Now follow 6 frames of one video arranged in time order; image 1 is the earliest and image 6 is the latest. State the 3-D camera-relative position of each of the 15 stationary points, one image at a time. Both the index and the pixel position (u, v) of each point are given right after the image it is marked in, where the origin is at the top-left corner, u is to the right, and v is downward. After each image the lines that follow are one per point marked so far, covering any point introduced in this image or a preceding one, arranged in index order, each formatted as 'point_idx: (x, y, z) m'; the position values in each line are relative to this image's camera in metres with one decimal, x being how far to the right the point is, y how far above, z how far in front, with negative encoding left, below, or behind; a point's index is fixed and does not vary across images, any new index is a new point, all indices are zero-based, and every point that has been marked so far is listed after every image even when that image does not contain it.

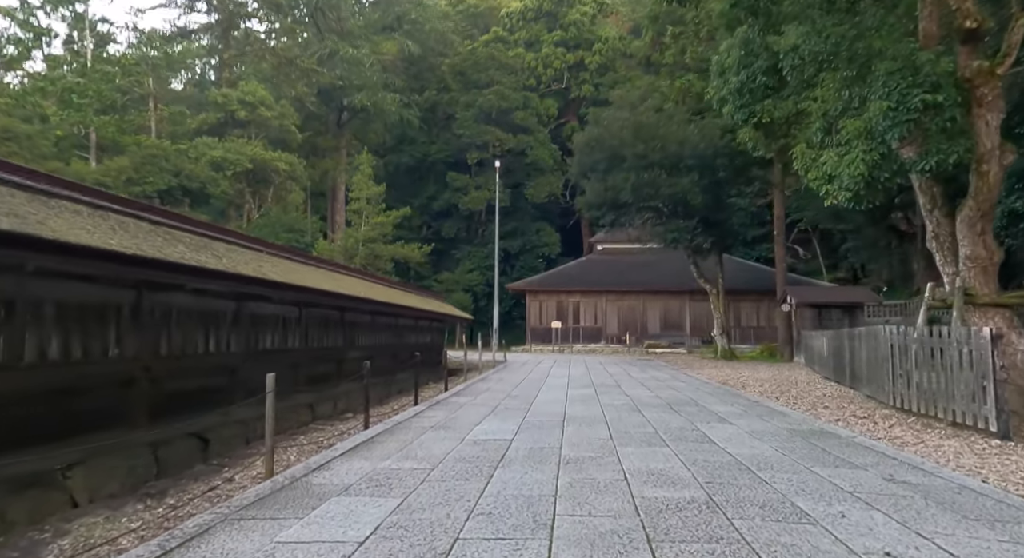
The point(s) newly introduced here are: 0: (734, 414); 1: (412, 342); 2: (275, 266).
0: (+2.6, -1.6, +8.3) m
1: (-2.5, -1.6, +17.3) m
2: (-2.9, +0.2, +8.6) m
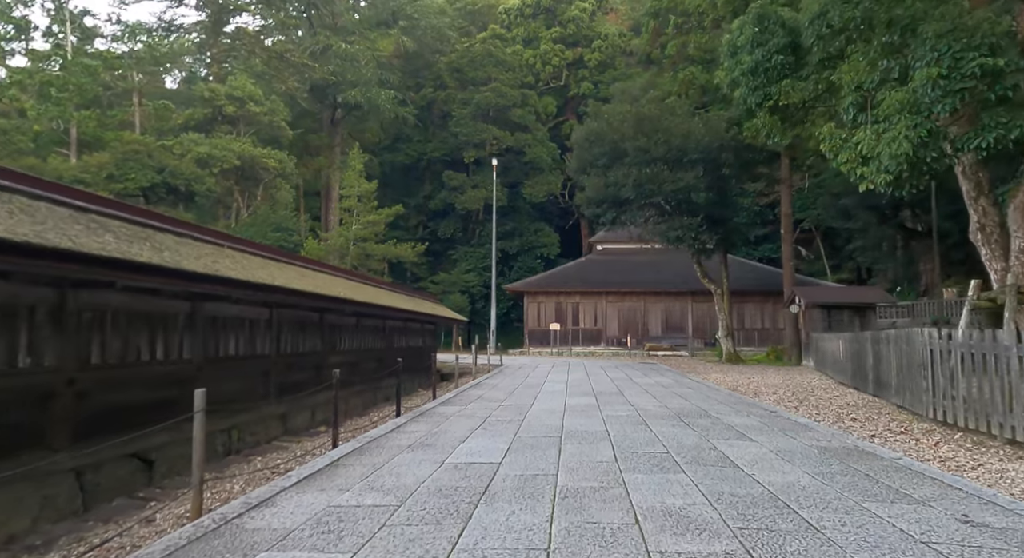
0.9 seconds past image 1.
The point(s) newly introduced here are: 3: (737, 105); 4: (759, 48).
0: (+2.5, -1.6, +7.4) m
1: (-2.6, -1.5, +16.3) m
2: (-3.0, +0.2, +7.7) m
3: (+6.2, +4.8, +19.5) m
4: (+3.6, +3.4, +10.1) m
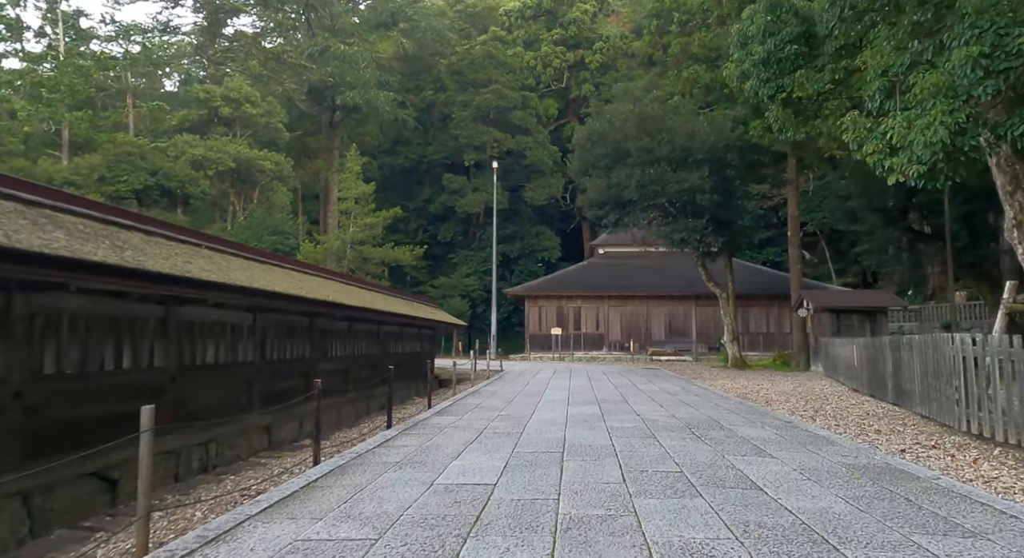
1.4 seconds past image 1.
0: (+2.5, -1.6, +6.8) m
1: (-2.6, -1.6, +15.8) m
2: (-3.0, +0.2, +7.2) m
3: (+6.2, +4.7, +19.0) m
4: (+3.6, +3.3, +9.6) m
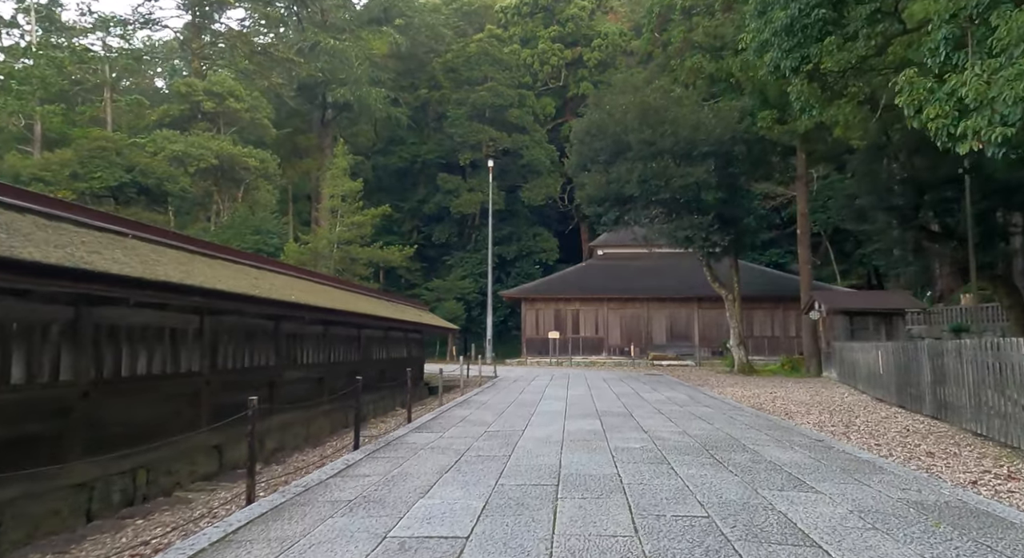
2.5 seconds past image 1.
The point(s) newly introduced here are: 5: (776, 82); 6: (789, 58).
0: (+2.4, -1.5, +5.7) m
1: (-2.7, -1.6, +14.6) m
2: (-3.2, +0.2, +6.0) m
3: (+6.1, +4.7, +17.8) m
4: (+3.4, +3.4, +8.5) m
5: (+6.0, +4.5, +16.0) m
6: (+3.5, +2.8, +8.8) m
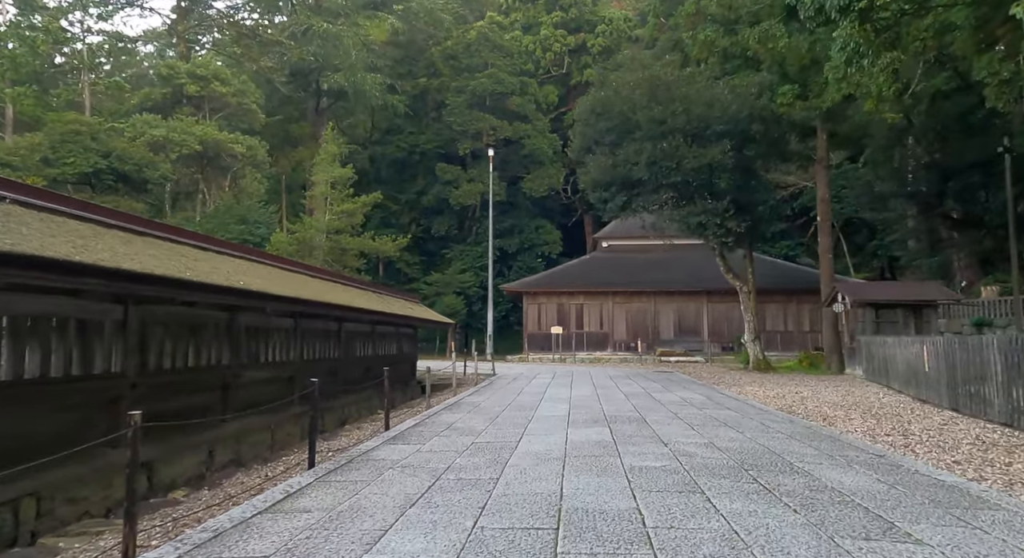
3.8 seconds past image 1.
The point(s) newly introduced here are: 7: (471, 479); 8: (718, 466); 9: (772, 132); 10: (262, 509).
0: (+2.3, -1.4, +4.3) m
1: (-2.8, -1.4, +13.3) m
2: (-3.2, +0.4, +4.7) m
3: (+6.0, +5.0, +16.4) m
4: (+3.3, +3.6, +7.1) m
5: (+6.0, +4.7, +14.6) m
6: (+3.4, +3.0, +7.4) m
7: (-0.3, -1.5, +5.2) m
8: (+1.6, -1.4, +5.5) m
9: (+7.1, +4.0, +19.2) m
10: (-1.5, -1.4, +4.3) m
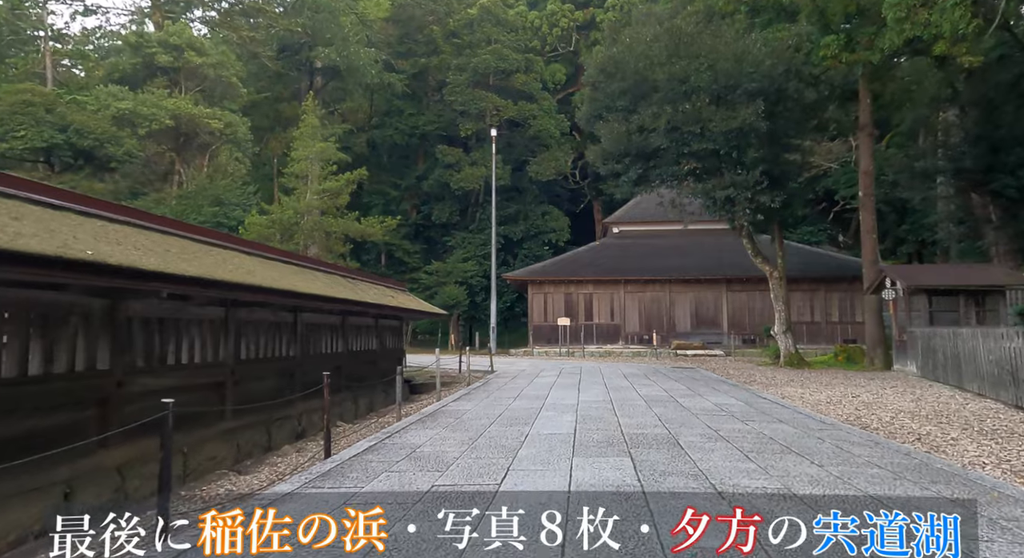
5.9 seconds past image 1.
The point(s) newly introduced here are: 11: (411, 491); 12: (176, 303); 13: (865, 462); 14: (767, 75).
0: (+2.1, -1.2, +2.1) m
1: (-2.8, -1.1, +11.1) m
2: (-3.4, +0.5, +2.5) m
3: (+6.0, +5.3, +14.1) m
4: (+3.2, +3.8, +4.8) m
5: (+5.9, +5.0, +12.2) m
6: (+3.2, +3.2, +5.1) m
7: (-0.5, -1.3, +3.1) m
8: (+1.4, -1.2, +3.3) m
9: (+7.1, +4.4, +16.9) m
10: (-1.7, -1.2, +2.2) m
11: (-0.7, -1.4, +4.8) m
12: (-3.3, -0.2, +6.8) m
13: (+2.7, -1.4, +5.4) m
14: (+5.8, +4.6, +16.2) m
